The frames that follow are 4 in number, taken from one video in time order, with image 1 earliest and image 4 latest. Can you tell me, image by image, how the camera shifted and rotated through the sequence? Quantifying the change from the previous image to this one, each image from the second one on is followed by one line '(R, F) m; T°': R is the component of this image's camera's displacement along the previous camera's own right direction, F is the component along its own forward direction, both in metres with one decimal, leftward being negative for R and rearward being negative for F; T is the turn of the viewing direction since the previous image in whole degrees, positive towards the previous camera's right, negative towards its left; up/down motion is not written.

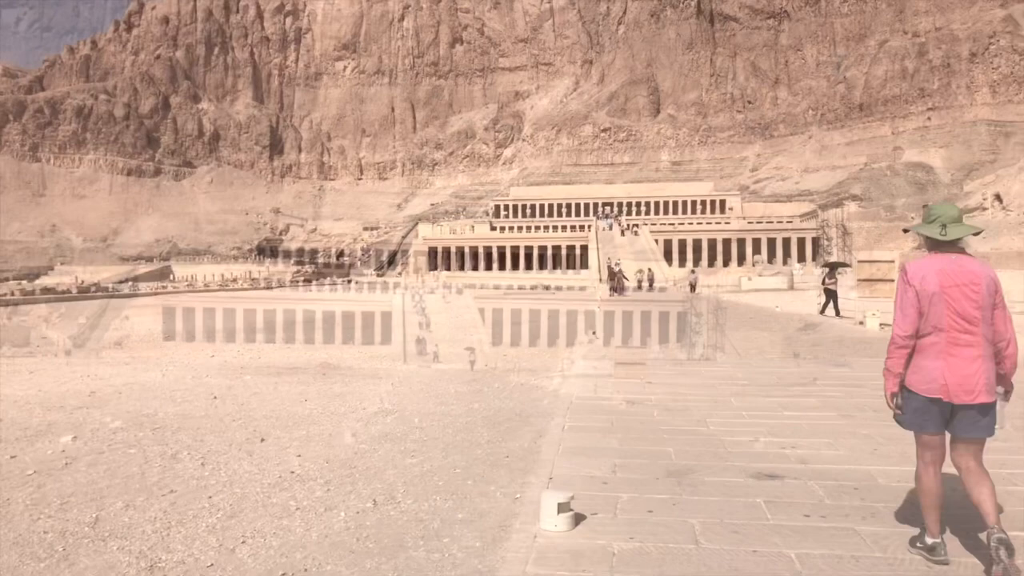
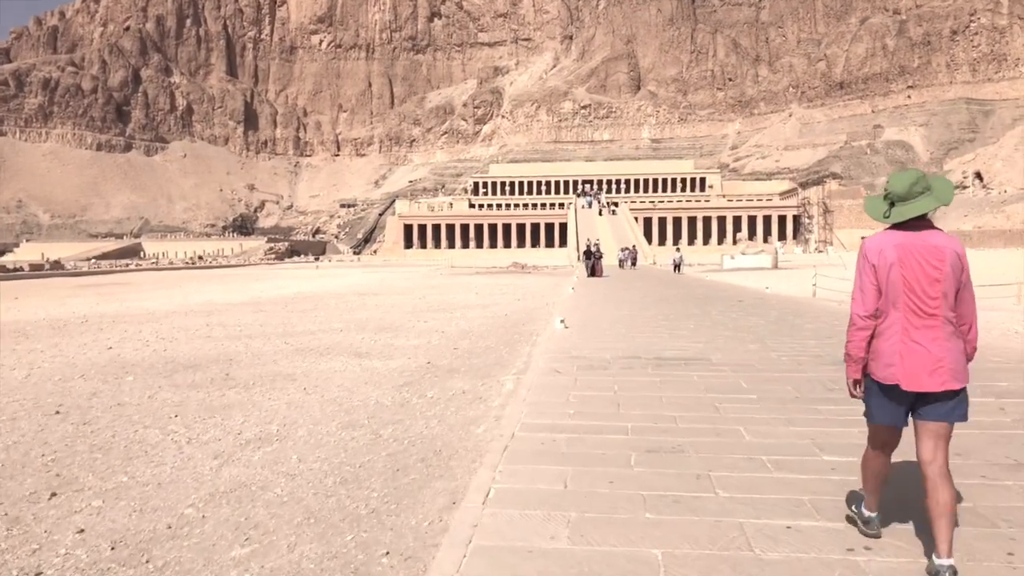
(+0.4, +2.0) m; +1°
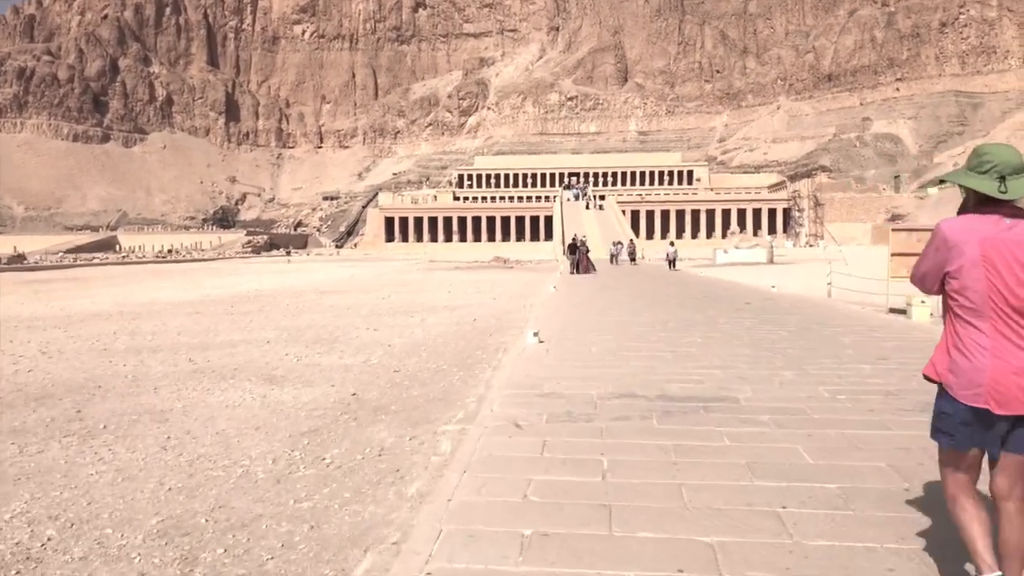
(+0.3, +2.2) m; +1°
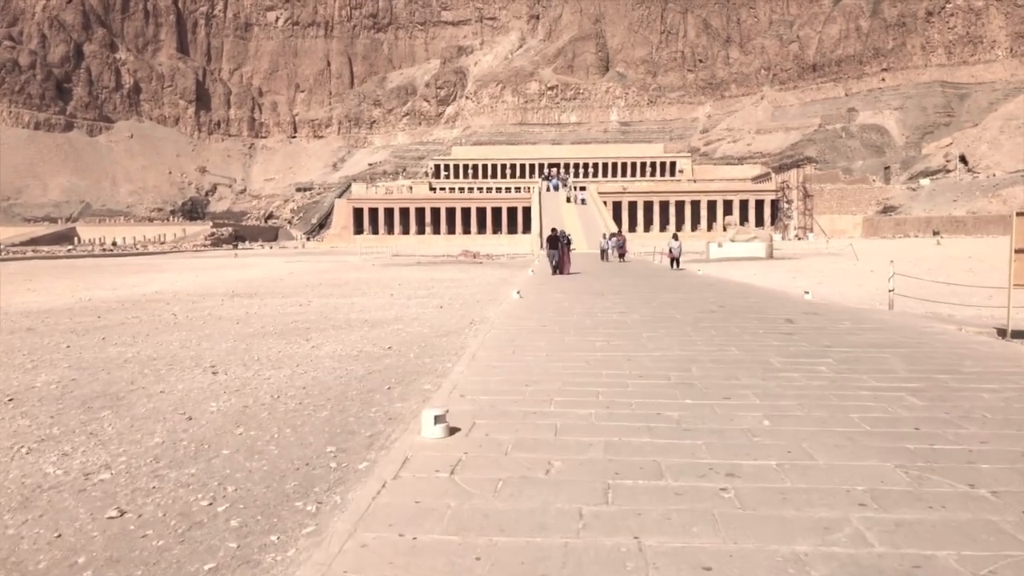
(+0.5, +4.2) m; +1°
